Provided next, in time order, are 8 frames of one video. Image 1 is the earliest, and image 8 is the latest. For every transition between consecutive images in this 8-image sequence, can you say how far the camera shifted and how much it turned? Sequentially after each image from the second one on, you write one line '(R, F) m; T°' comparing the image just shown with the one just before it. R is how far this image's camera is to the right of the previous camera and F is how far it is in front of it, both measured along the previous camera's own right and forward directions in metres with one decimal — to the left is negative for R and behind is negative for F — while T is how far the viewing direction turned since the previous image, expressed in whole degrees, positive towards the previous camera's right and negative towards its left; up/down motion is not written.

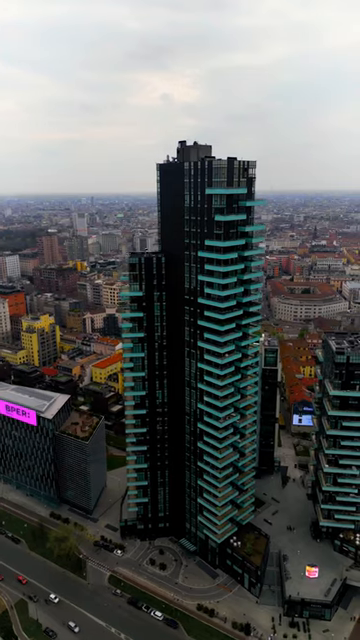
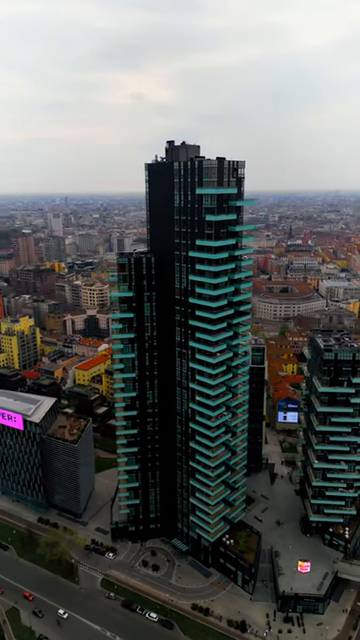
(-2.4, +0.1) m; +3°
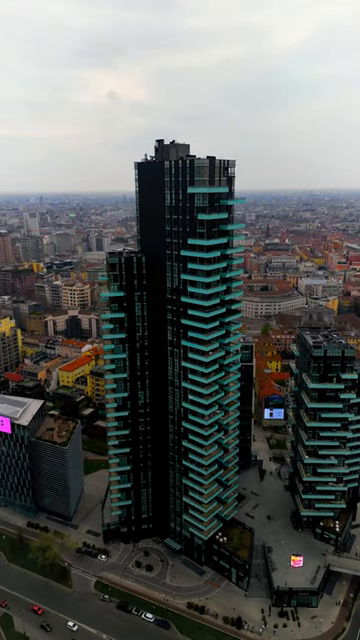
(-2.3, +0.2) m; +3°
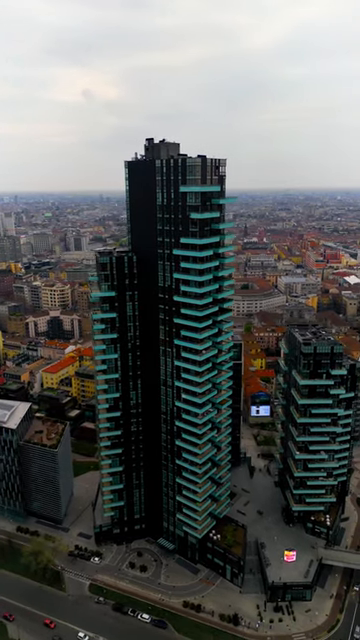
(-2.4, +0.1) m; +3°
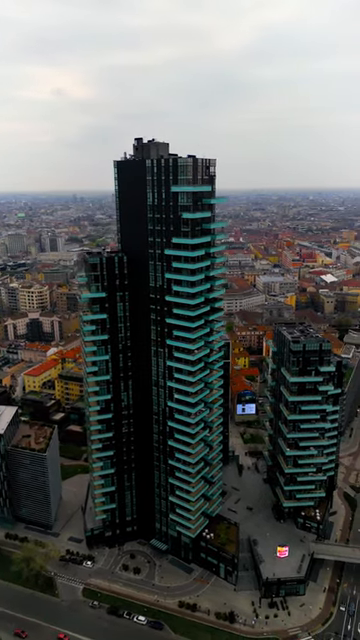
(-2.6, +0.1) m; +3°
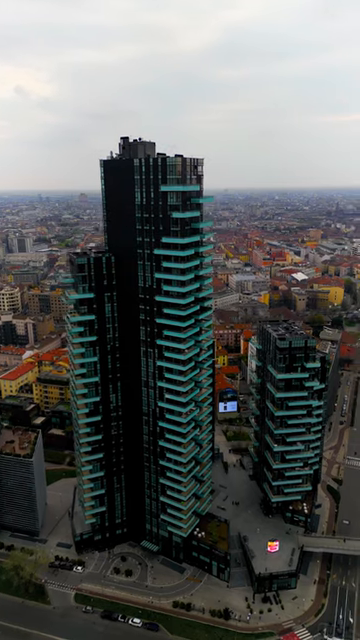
(-3.3, +0.2) m; +4°
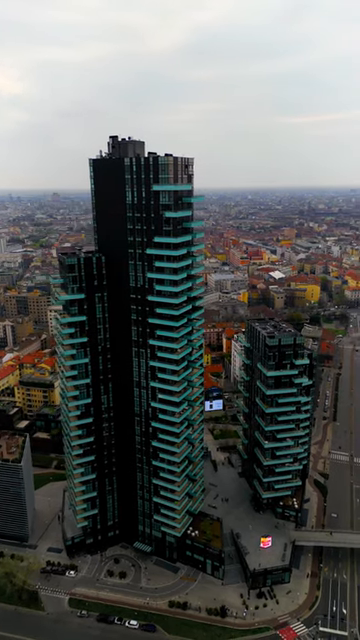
(-2.8, +0.2) m; +3°
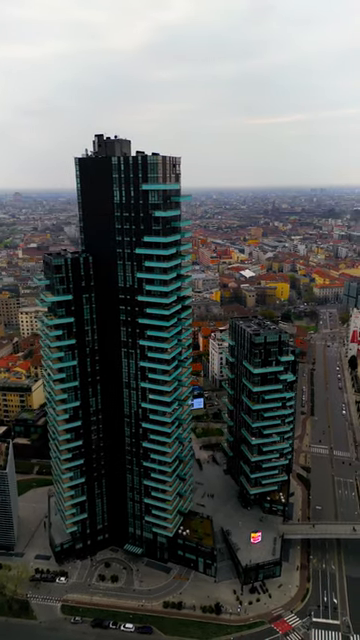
(-3.7, +0.2) m; +4°
